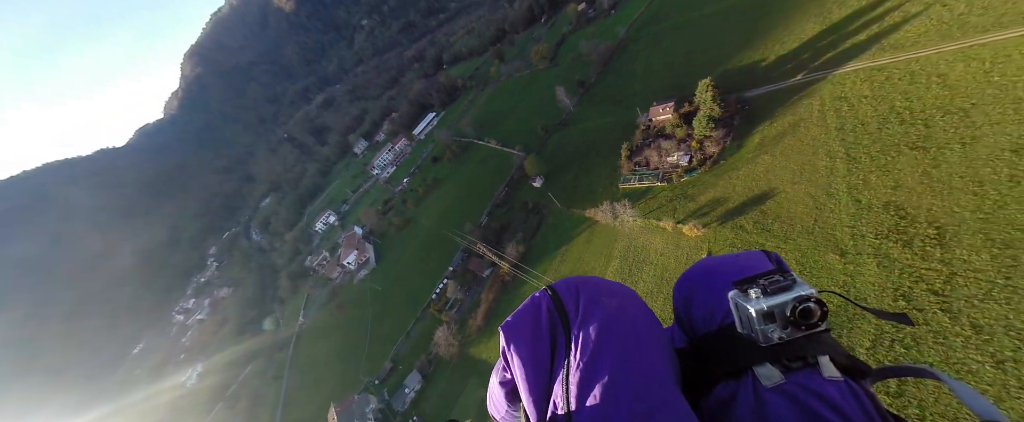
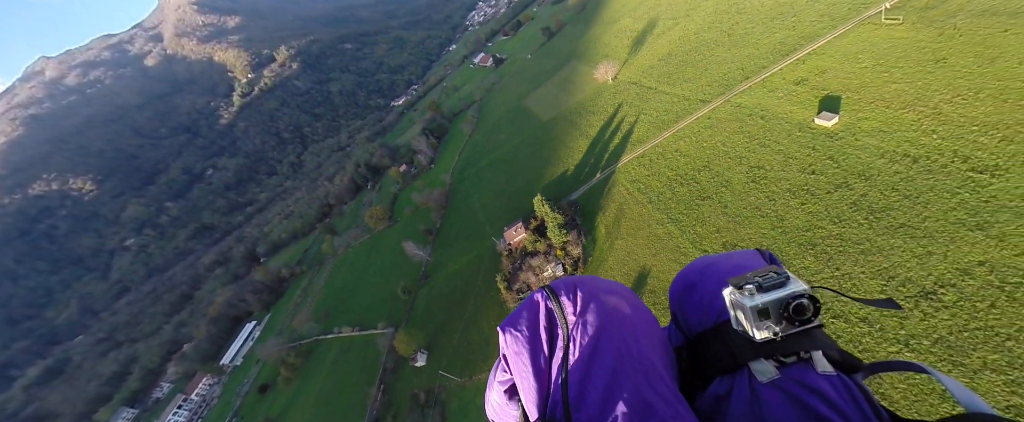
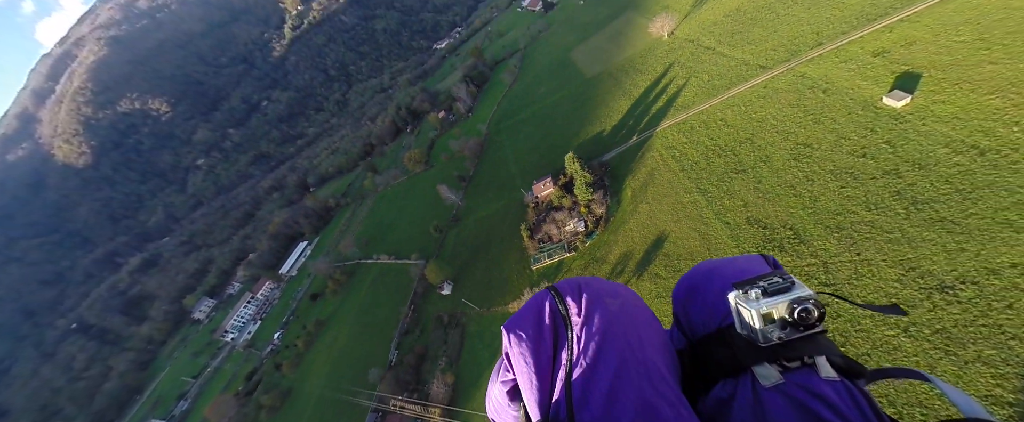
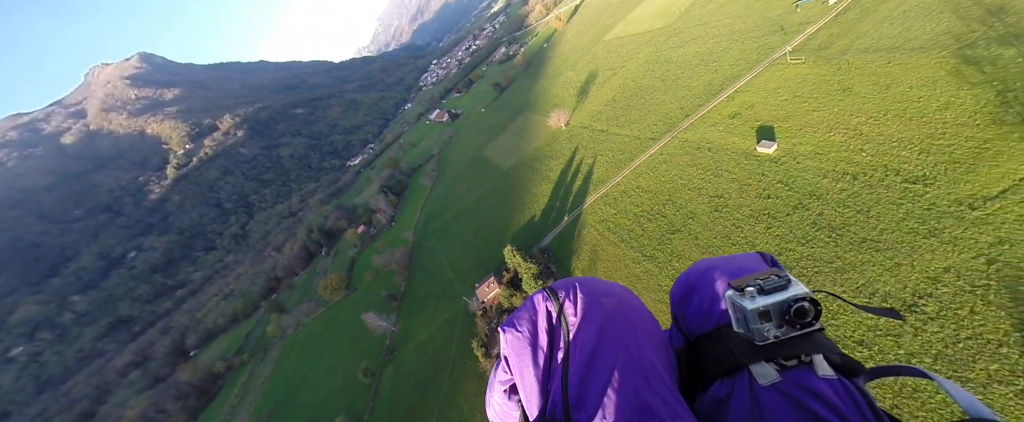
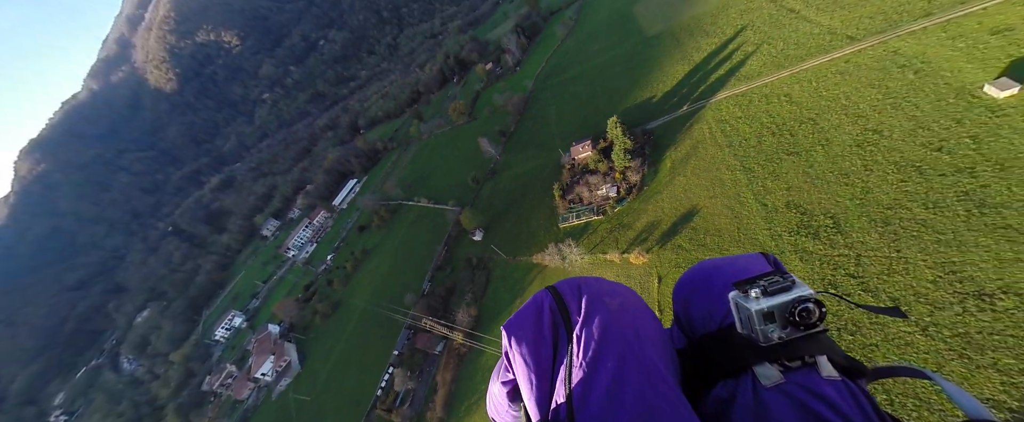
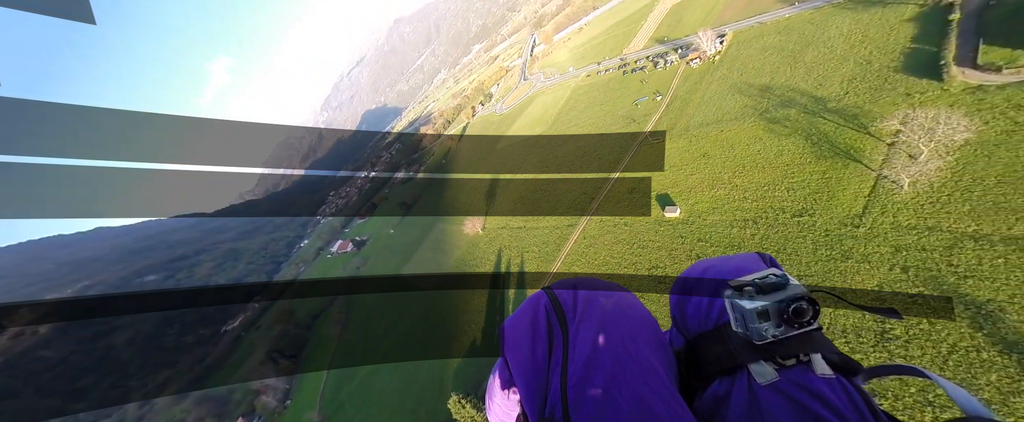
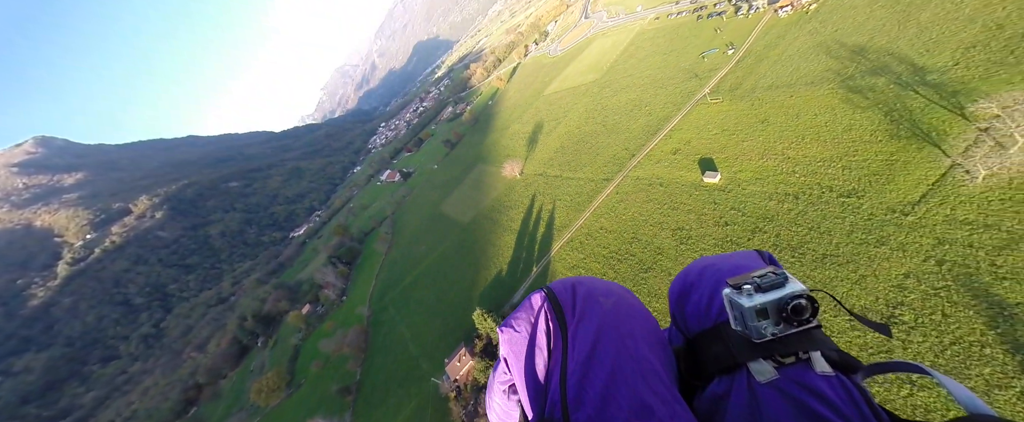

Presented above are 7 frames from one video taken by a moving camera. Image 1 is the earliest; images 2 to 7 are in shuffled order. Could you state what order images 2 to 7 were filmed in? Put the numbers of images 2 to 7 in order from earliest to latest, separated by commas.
5, 3, 2, 4, 7, 6
